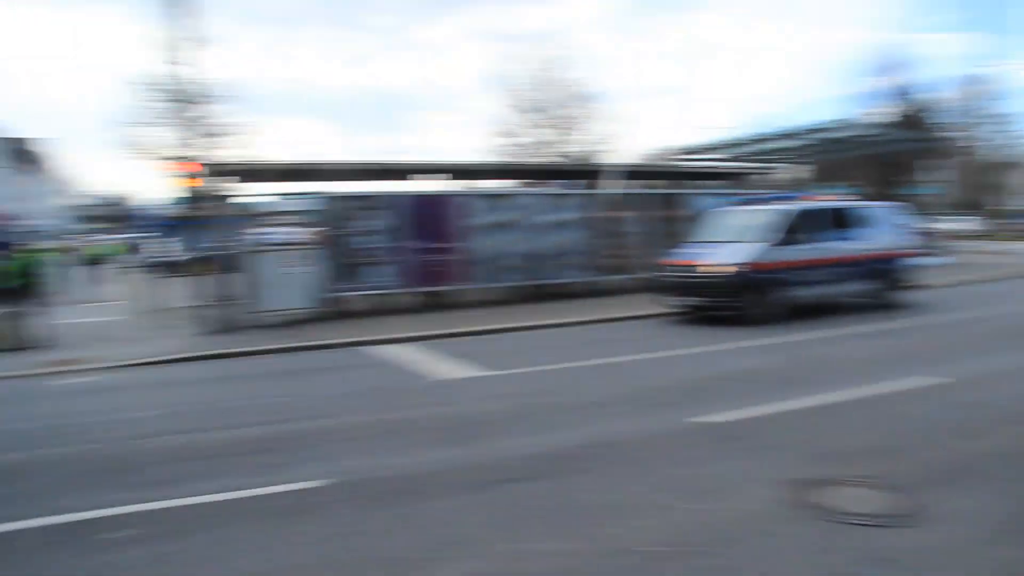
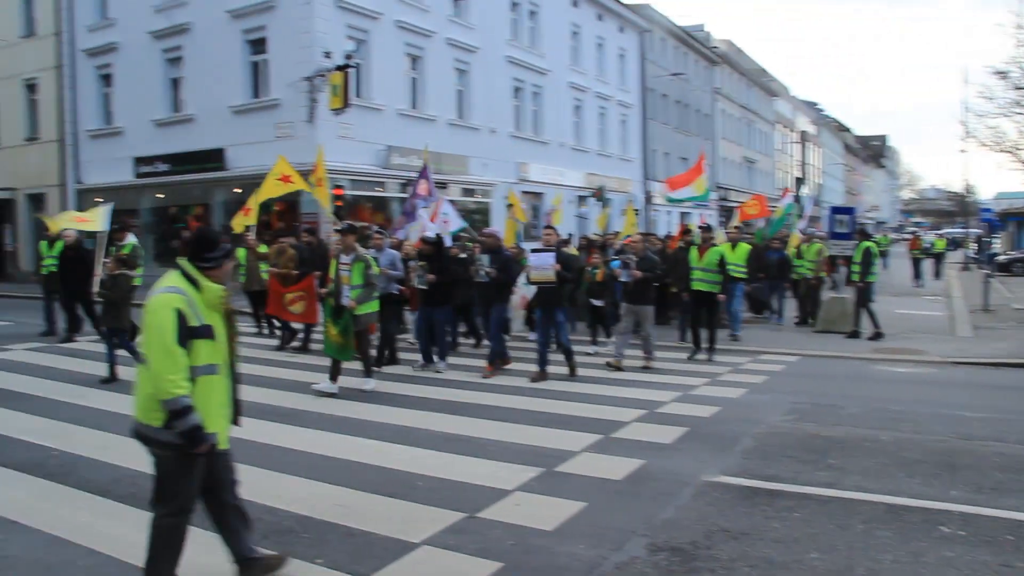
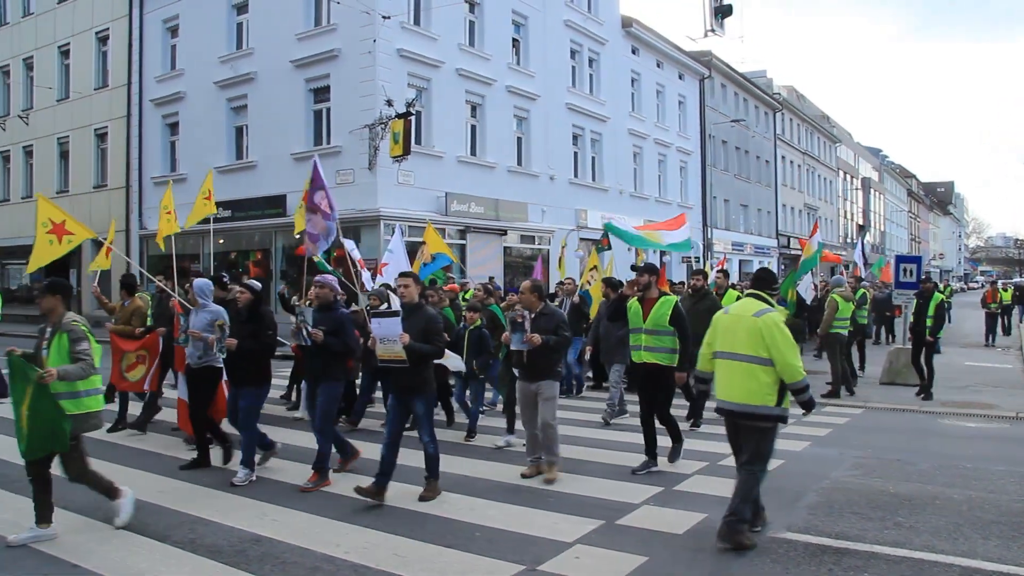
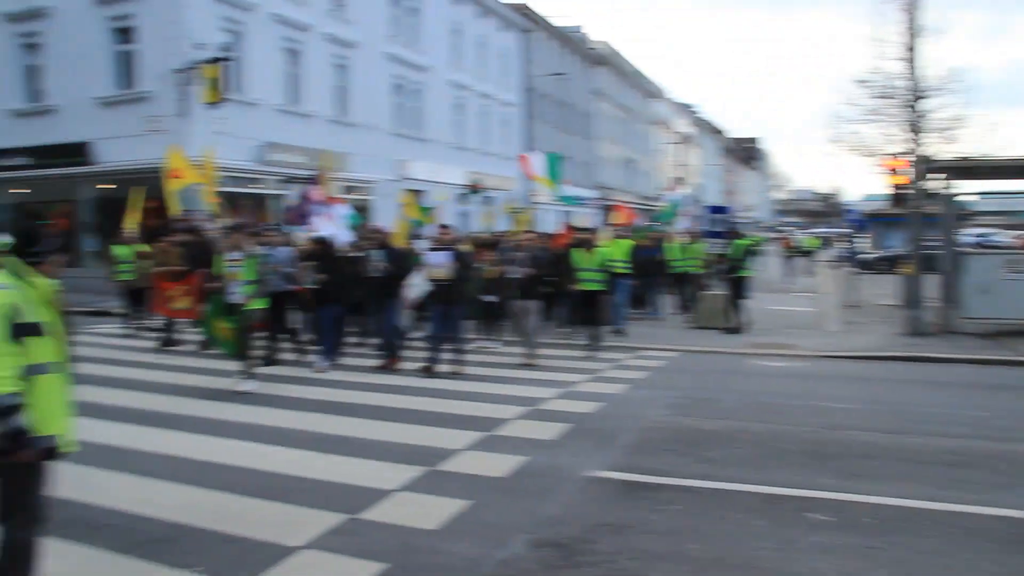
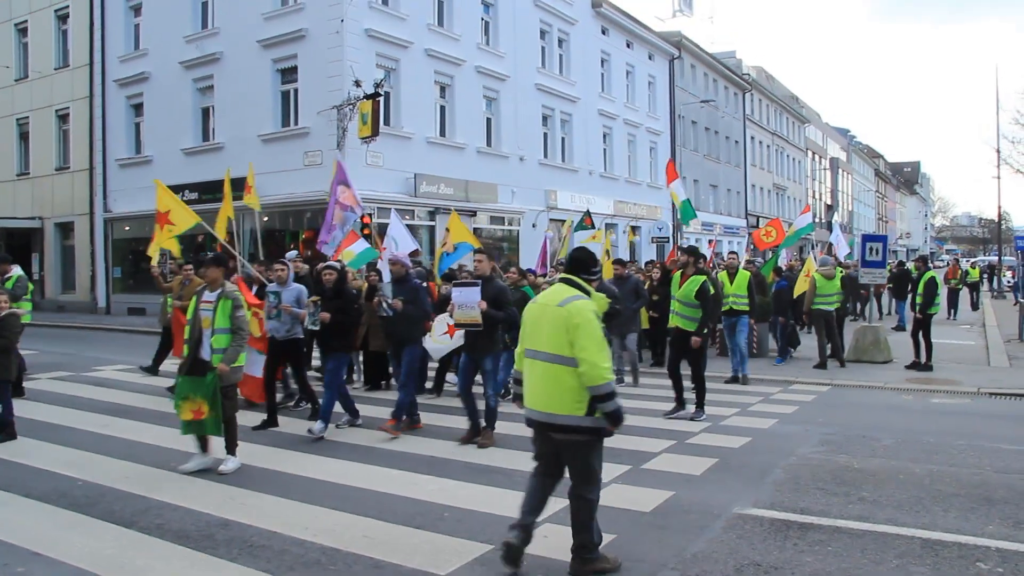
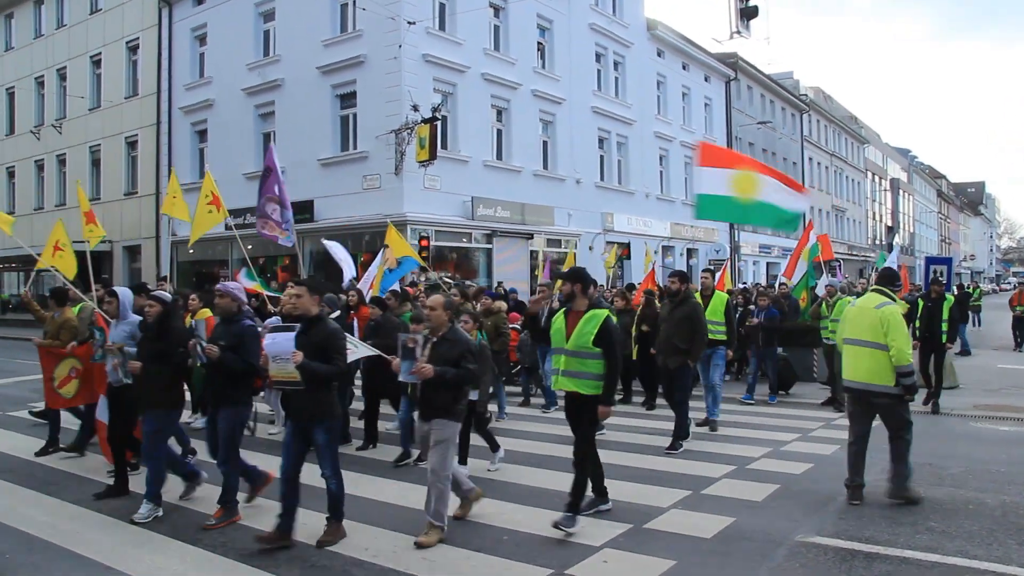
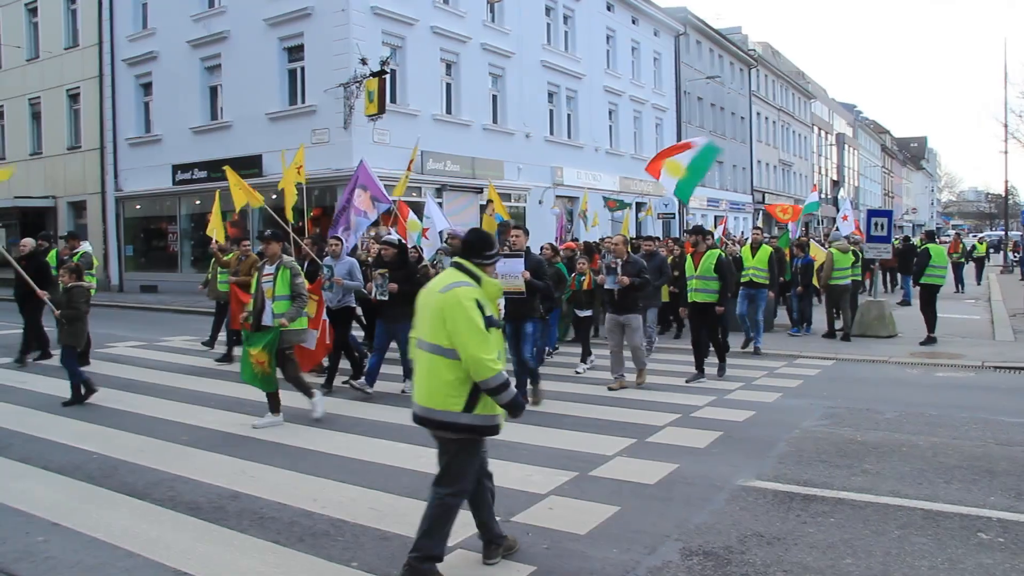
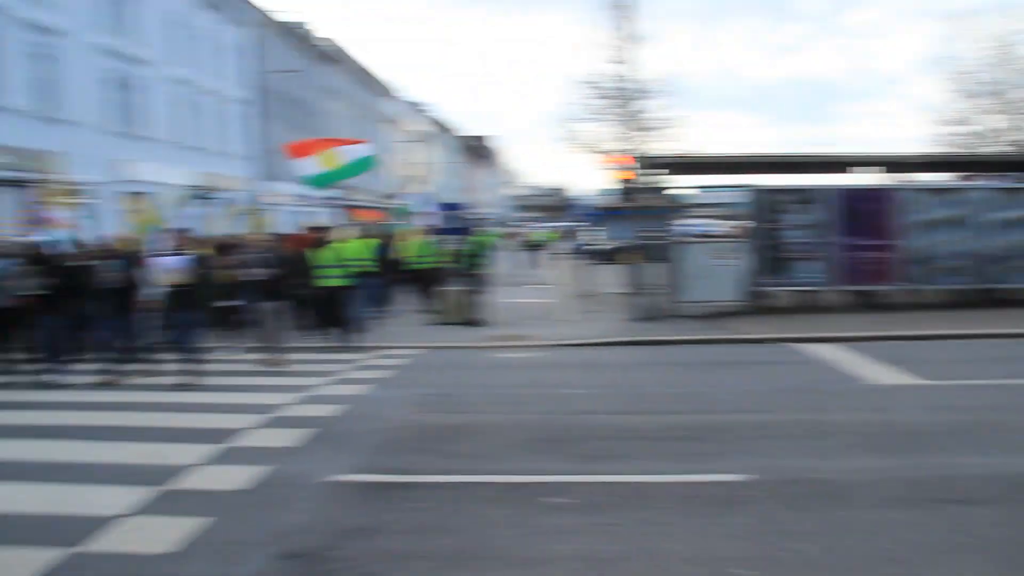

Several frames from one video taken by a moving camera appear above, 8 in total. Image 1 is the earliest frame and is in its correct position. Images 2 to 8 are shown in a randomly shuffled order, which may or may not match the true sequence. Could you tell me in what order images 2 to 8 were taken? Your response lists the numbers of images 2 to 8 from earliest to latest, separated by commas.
8, 4, 2, 7, 5, 3, 6
